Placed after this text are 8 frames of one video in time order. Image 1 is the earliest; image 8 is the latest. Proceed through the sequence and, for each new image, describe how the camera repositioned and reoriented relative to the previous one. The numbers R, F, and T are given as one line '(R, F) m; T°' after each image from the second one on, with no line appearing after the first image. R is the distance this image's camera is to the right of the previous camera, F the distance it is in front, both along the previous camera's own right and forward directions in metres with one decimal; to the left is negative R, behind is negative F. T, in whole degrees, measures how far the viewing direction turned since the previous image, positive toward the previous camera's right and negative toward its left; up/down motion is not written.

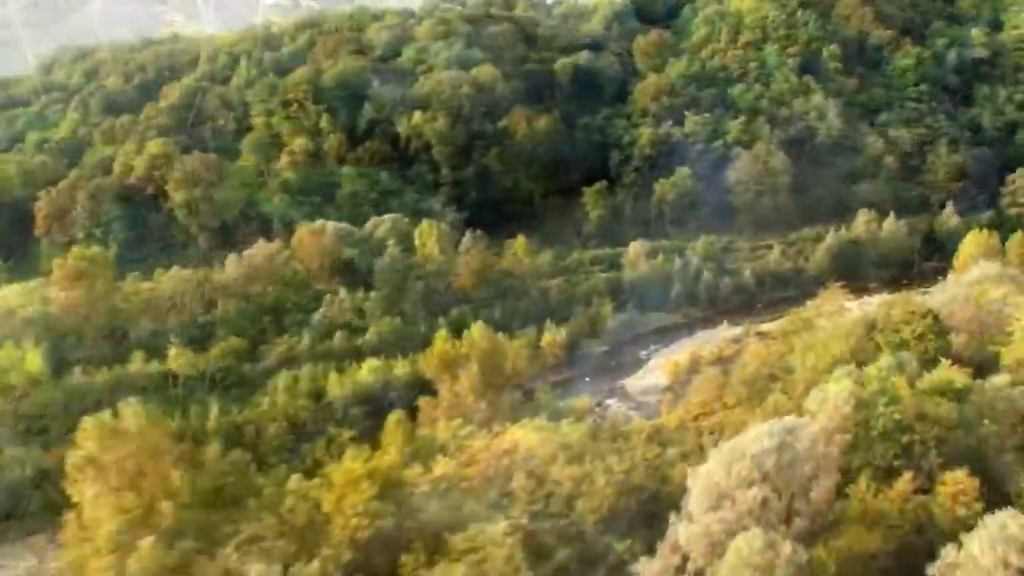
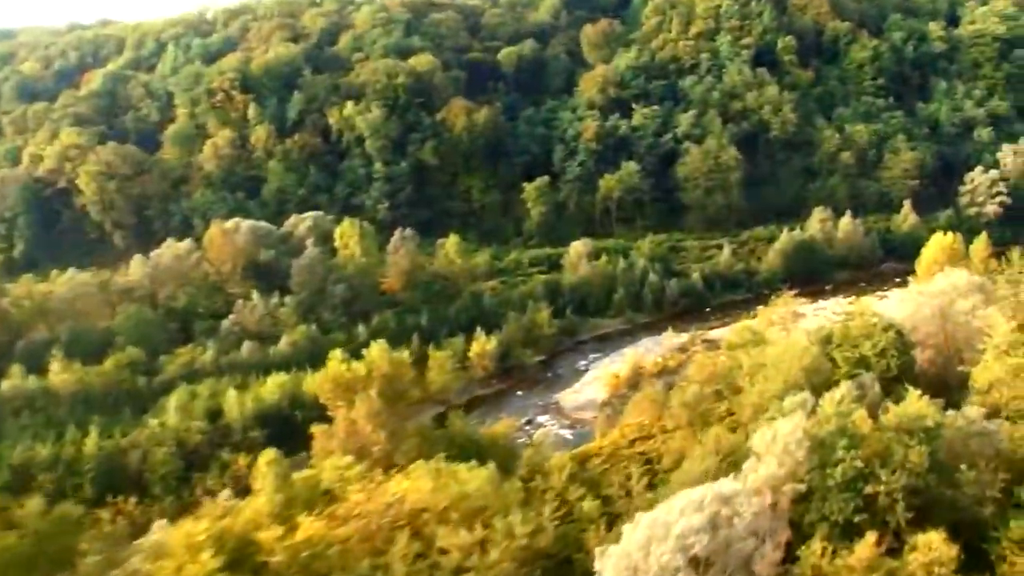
(+0.9, +3.3) m; +2°
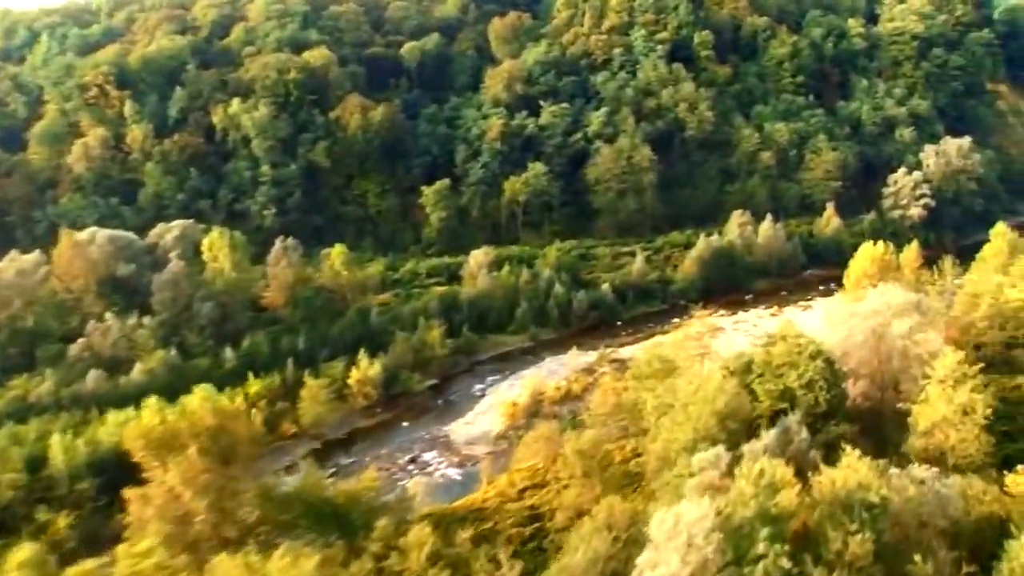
(+1.1, +3.9) m; +4°
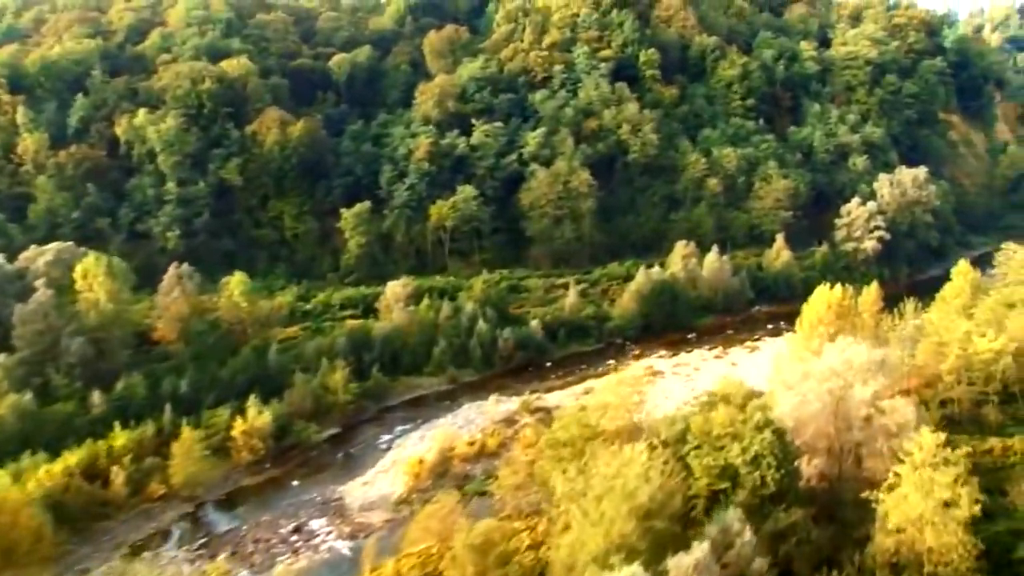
(+1.0, +3.9) m; +2°
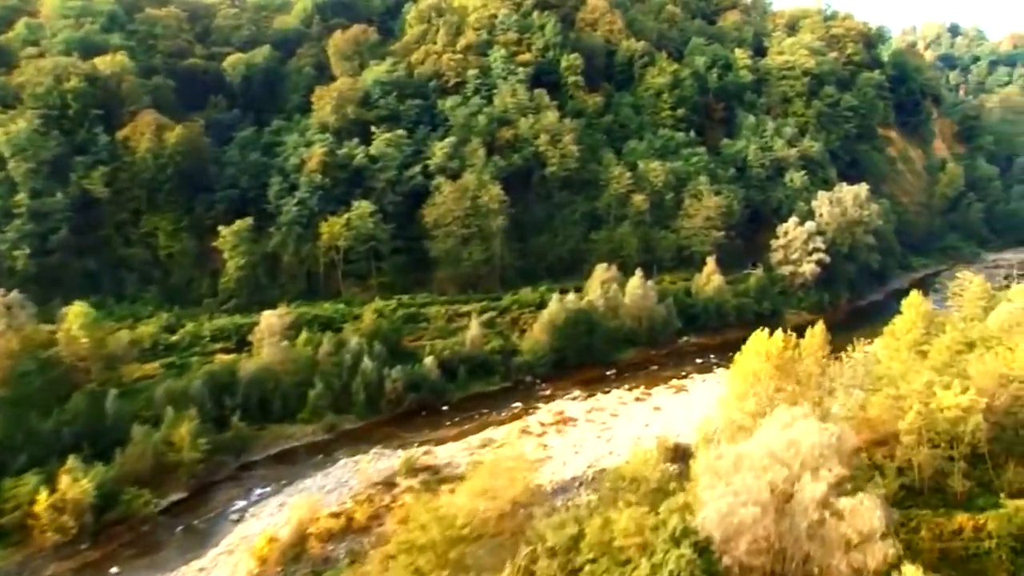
(+1.2, +4.9) m; +3°
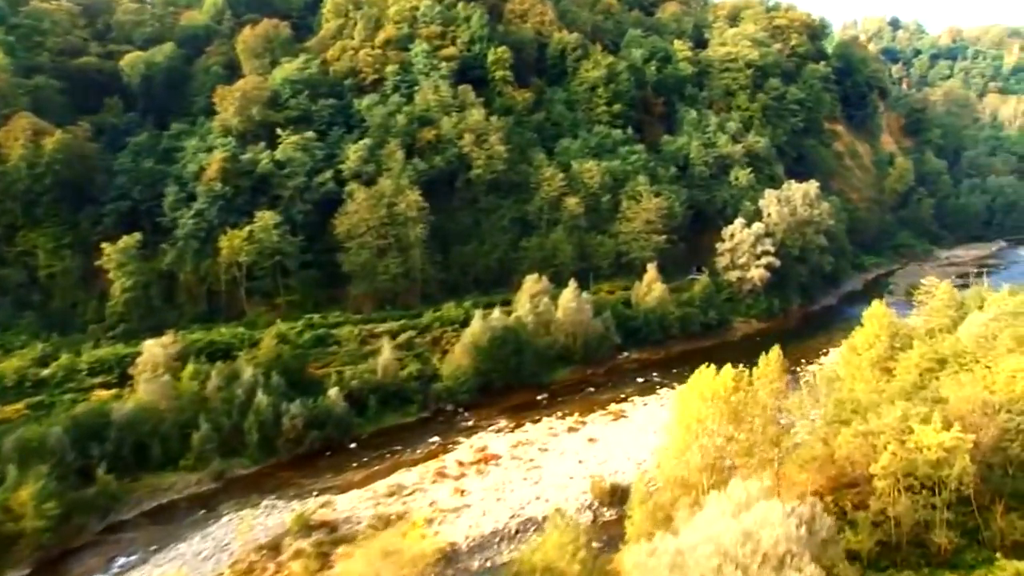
(+0.9, +3.8) m; +2°
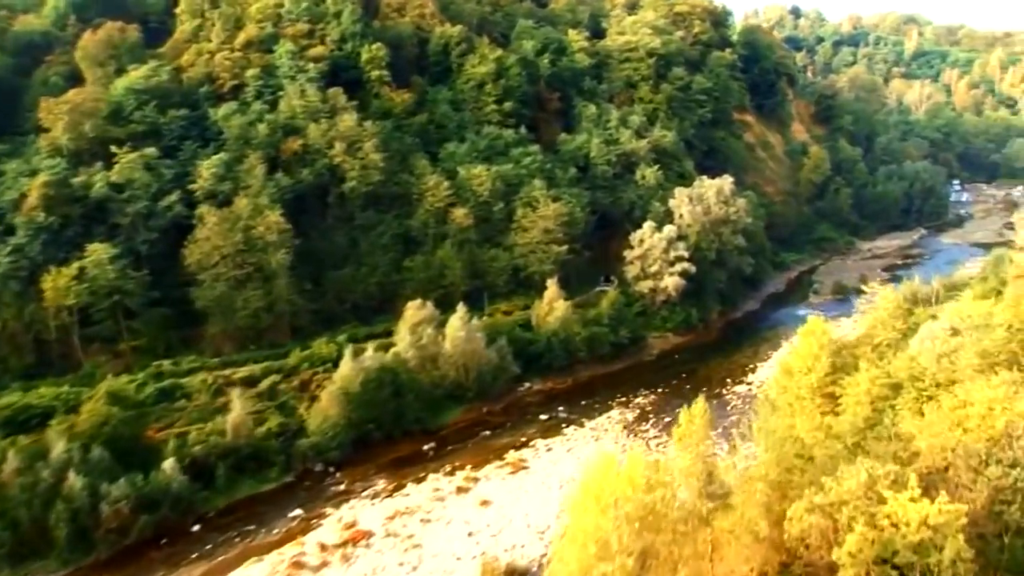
(+1.0, +4.9) m; +4°
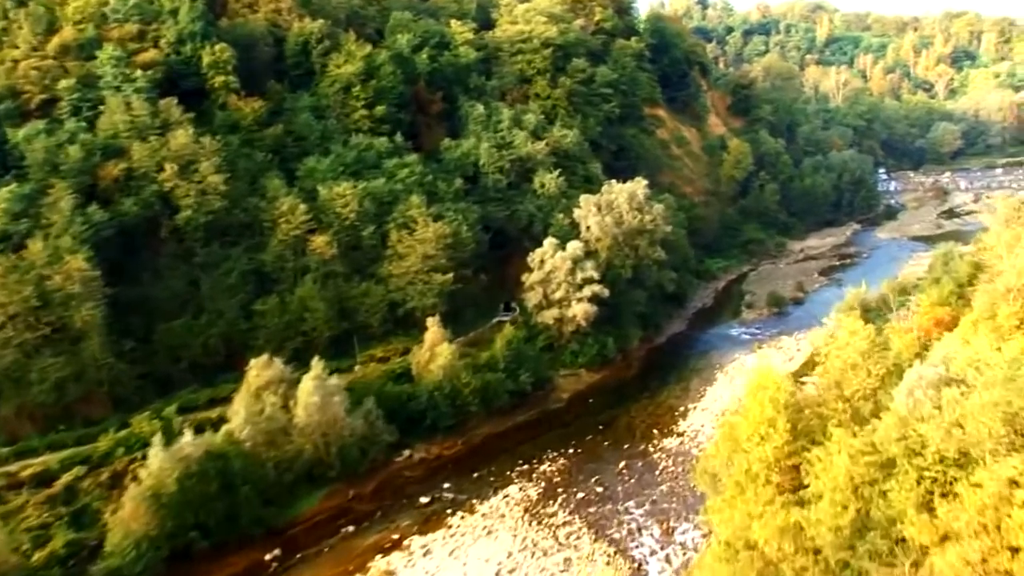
(+1.2, +6.4) m; +4°
